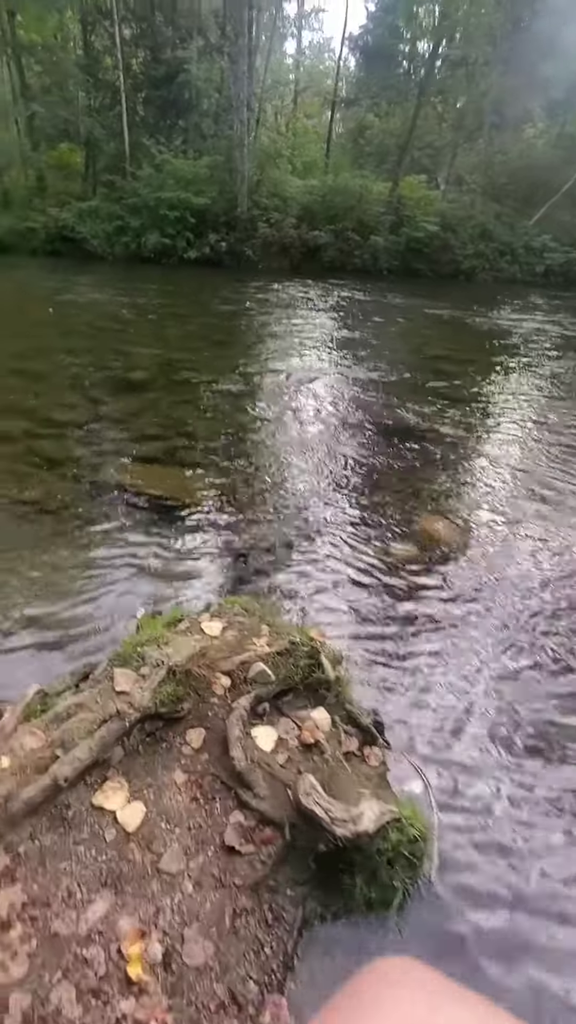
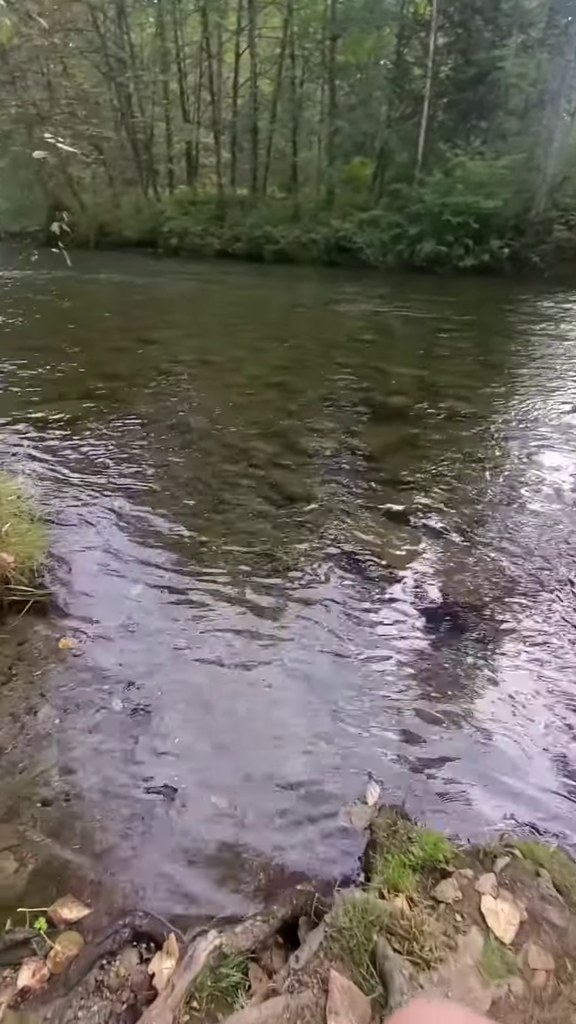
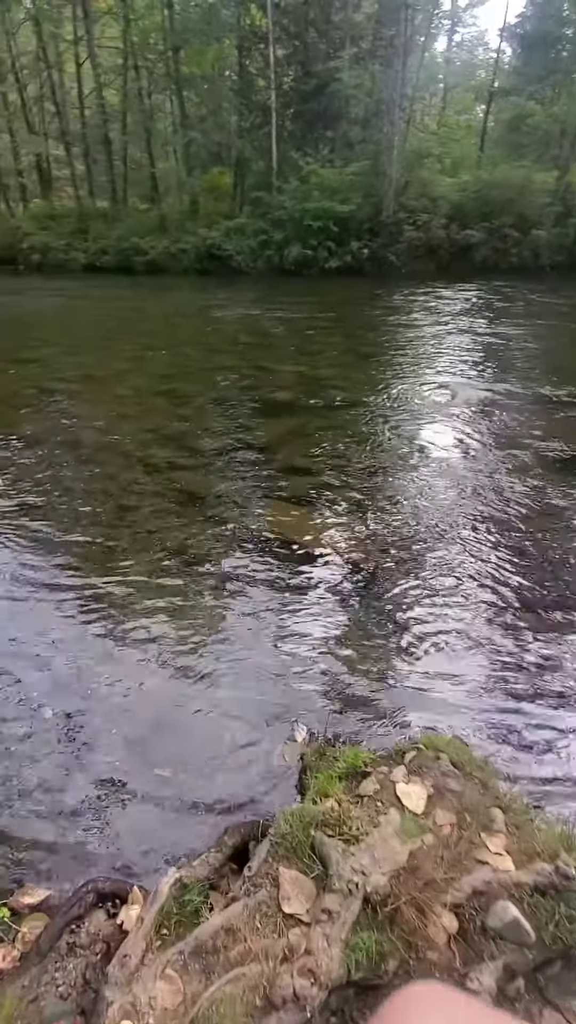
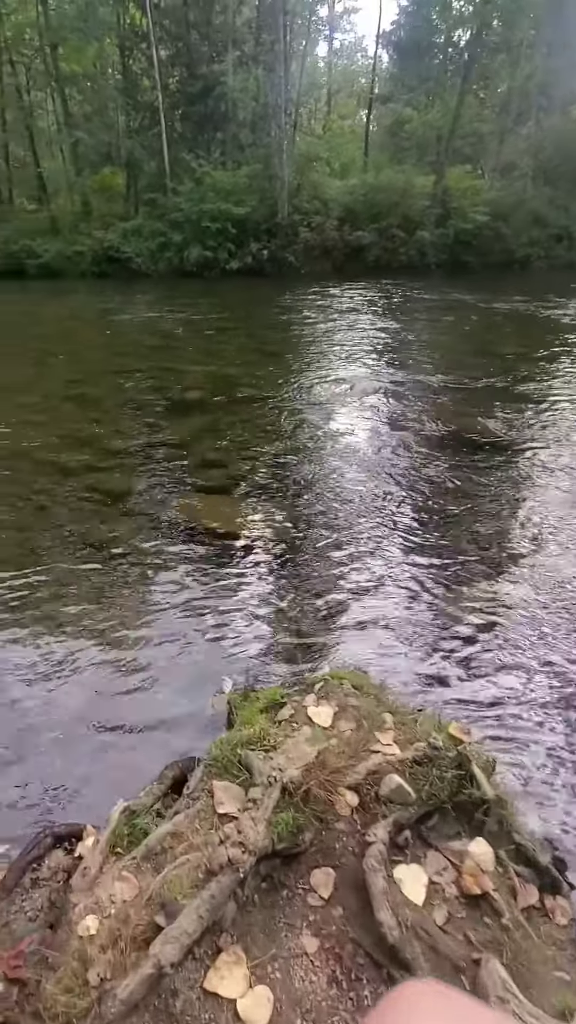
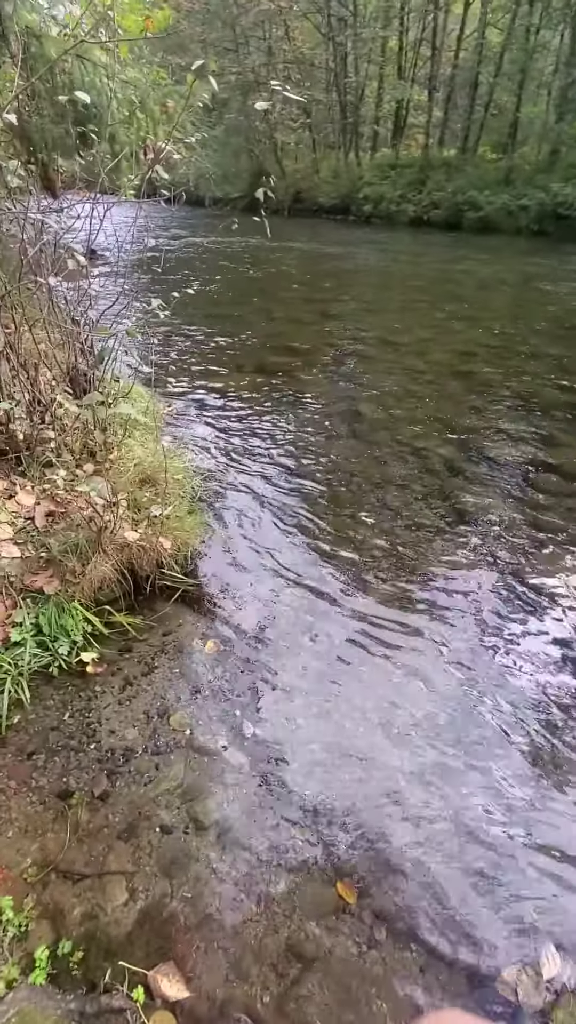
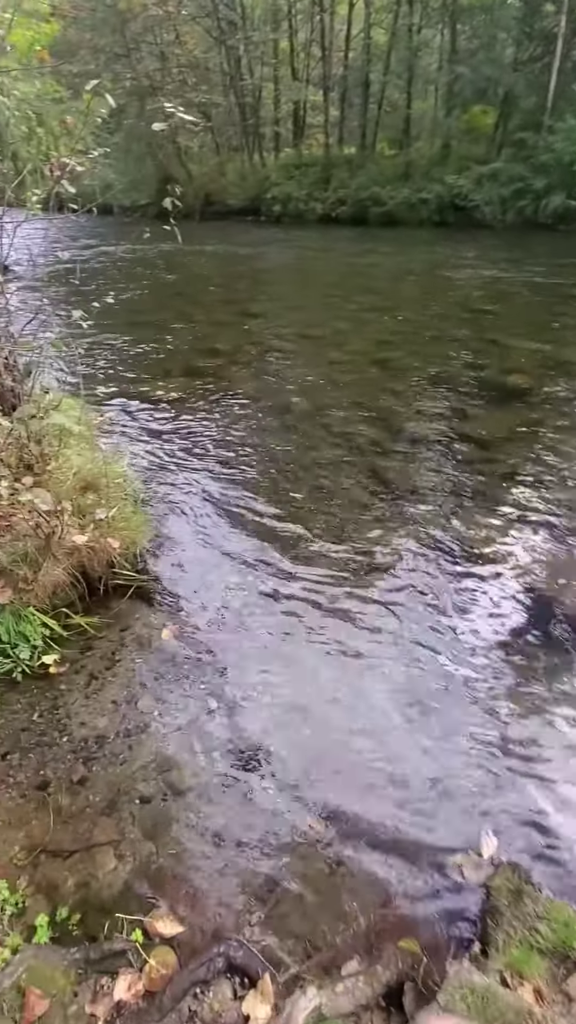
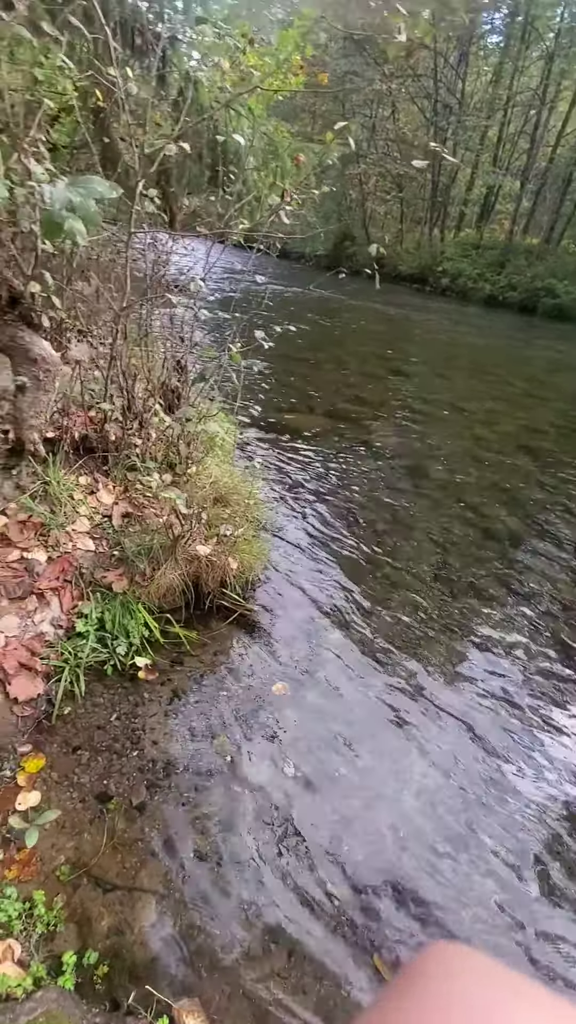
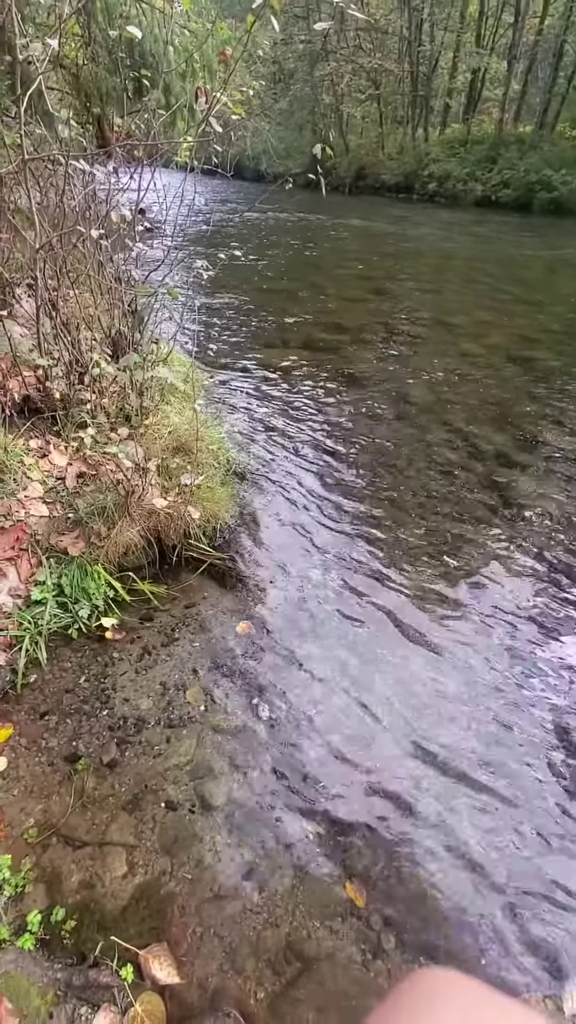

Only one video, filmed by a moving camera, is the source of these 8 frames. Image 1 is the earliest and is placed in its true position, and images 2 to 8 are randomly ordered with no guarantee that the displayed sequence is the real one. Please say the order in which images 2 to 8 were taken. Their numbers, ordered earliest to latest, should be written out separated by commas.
4, 3, 2, 6, 5, 8, 7
